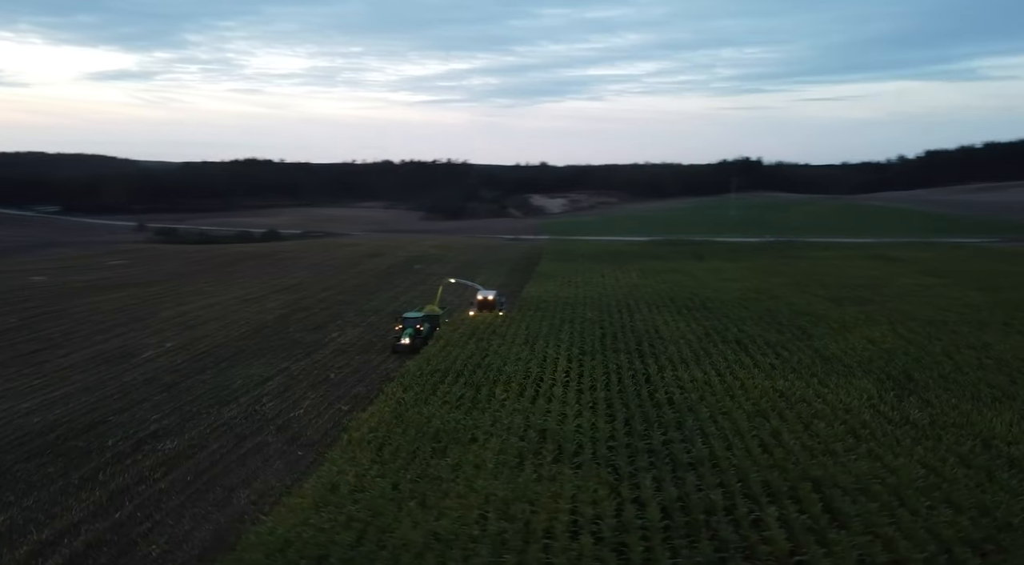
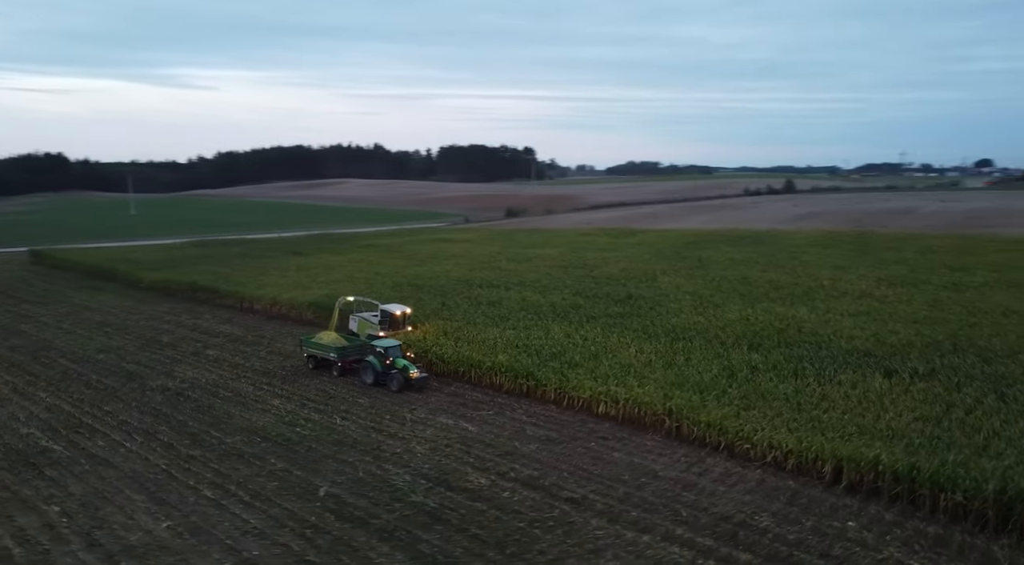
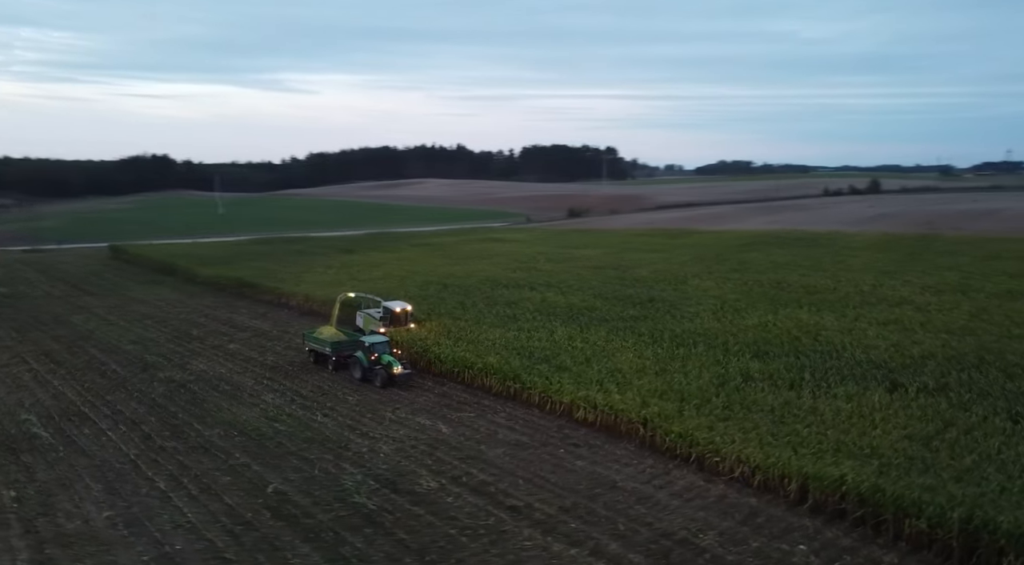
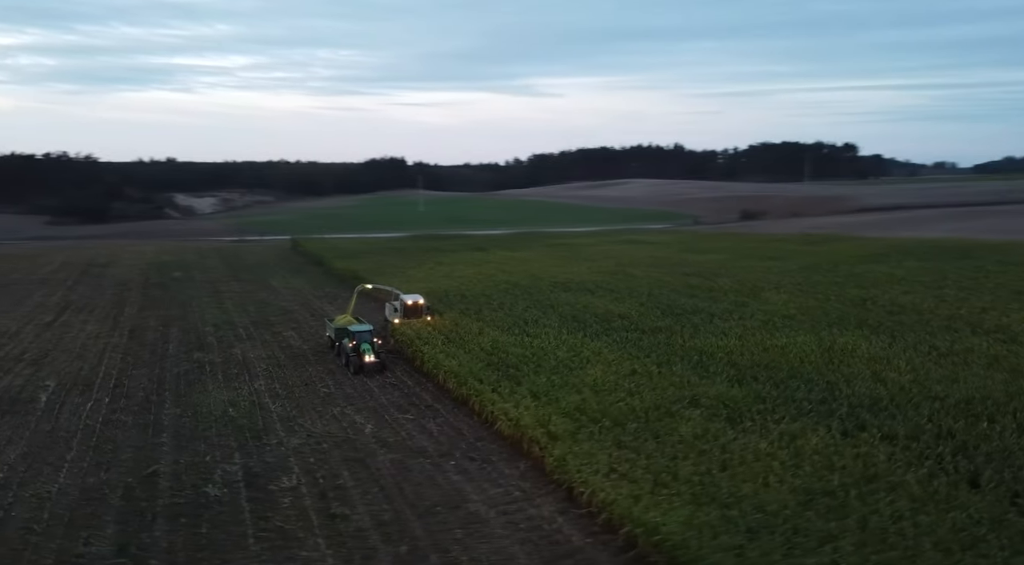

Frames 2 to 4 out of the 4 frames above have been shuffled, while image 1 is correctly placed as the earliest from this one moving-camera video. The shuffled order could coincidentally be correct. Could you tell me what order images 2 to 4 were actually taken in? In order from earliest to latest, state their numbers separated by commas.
4, 3, 2
